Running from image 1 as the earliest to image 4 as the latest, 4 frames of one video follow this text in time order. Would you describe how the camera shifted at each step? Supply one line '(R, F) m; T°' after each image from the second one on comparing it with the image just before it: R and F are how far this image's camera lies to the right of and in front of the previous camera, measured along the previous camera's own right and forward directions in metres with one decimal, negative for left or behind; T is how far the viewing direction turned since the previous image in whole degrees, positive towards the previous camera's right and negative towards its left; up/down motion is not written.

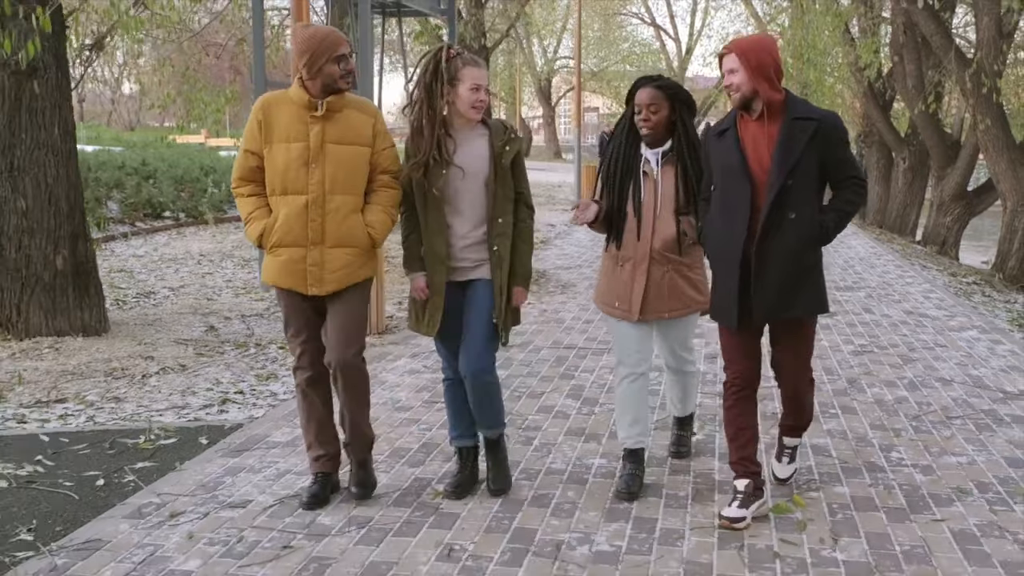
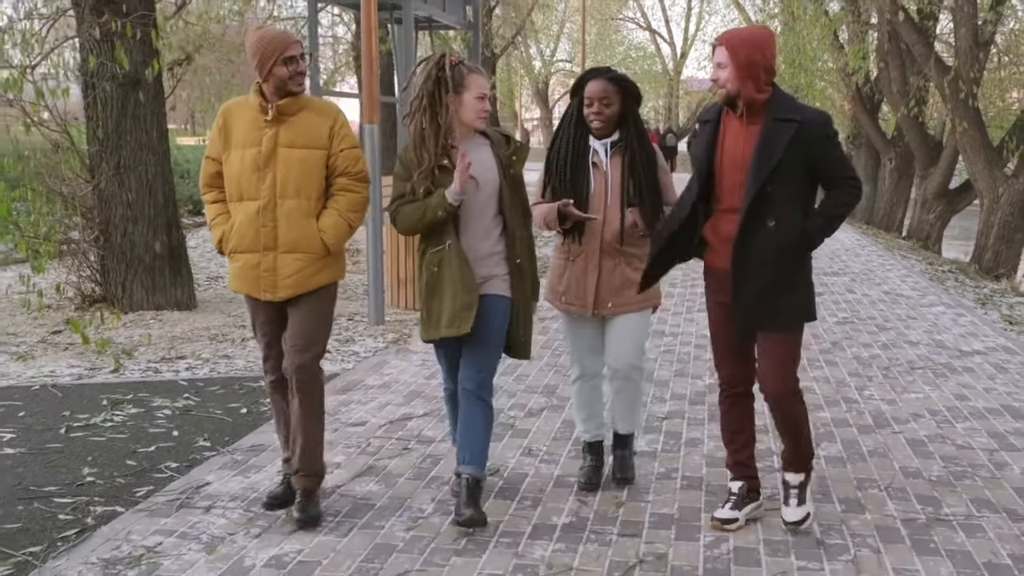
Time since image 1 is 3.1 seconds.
(-0.3, -1.2) m; 0°
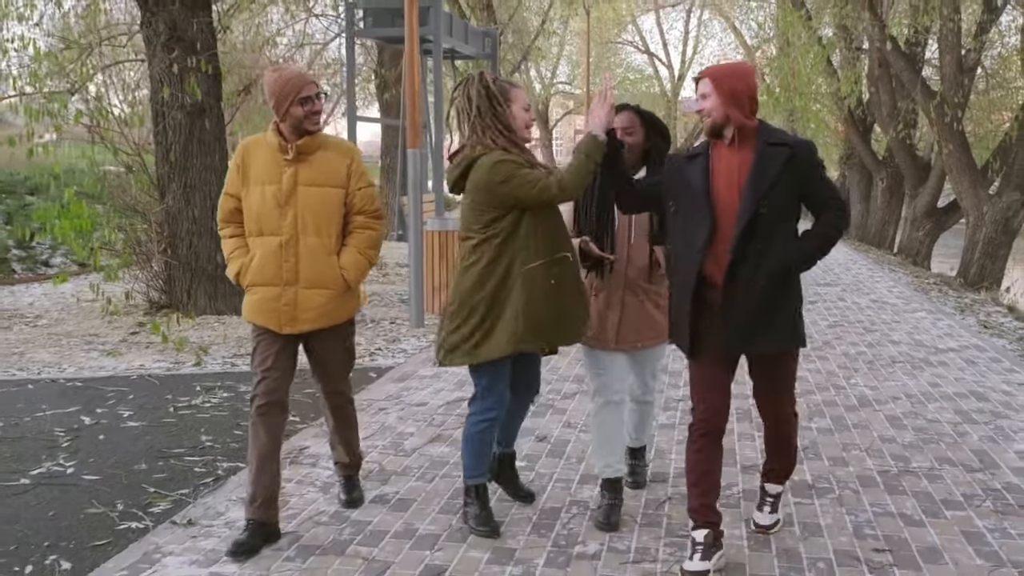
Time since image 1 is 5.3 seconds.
(-0.3, -0.9) m; 0°
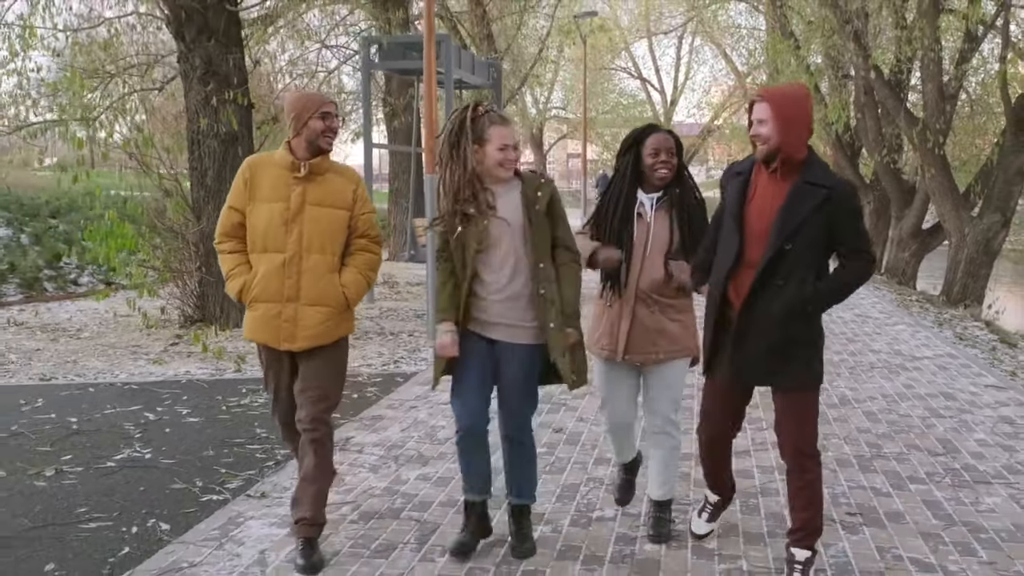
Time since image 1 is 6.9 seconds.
(-0.2, -0.7) m; 0°
